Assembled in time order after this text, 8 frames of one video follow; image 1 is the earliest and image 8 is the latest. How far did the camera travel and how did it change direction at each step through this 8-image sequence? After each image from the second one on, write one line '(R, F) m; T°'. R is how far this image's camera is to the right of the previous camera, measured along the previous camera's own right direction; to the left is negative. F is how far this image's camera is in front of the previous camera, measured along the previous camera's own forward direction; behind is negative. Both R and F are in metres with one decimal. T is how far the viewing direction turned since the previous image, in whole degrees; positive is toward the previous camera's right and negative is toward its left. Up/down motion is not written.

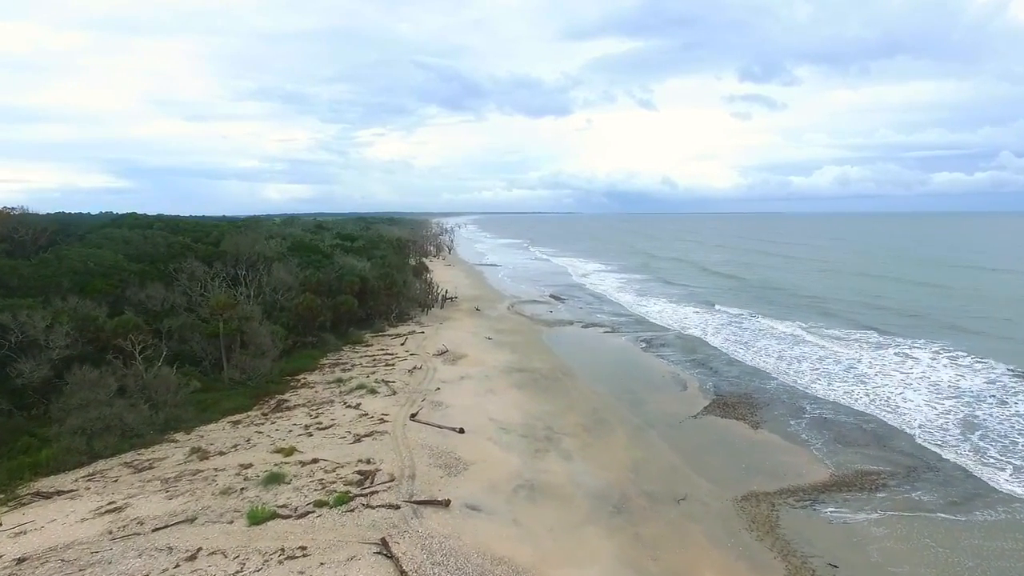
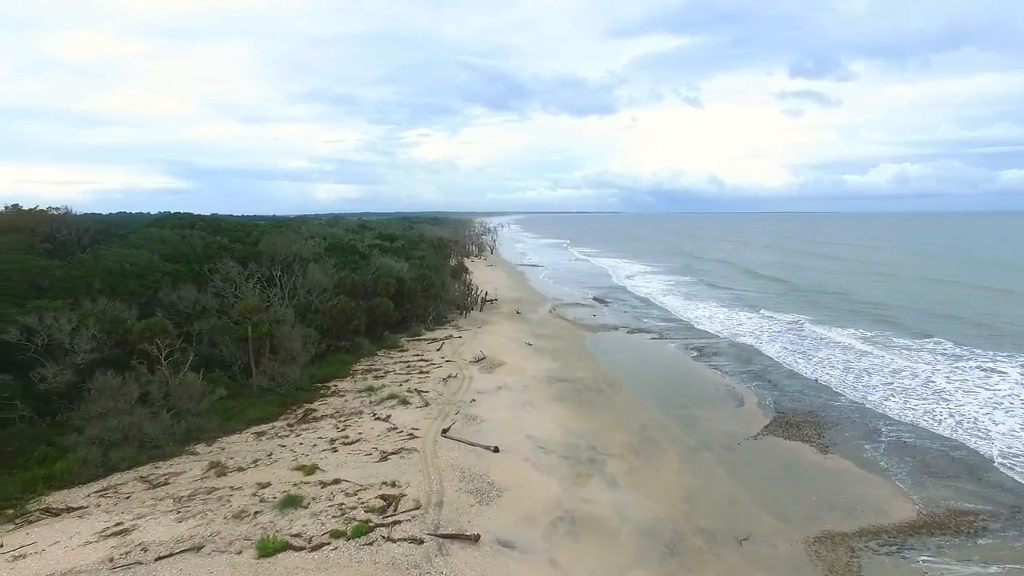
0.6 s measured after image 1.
(+0.1, +1.2) m; -4°
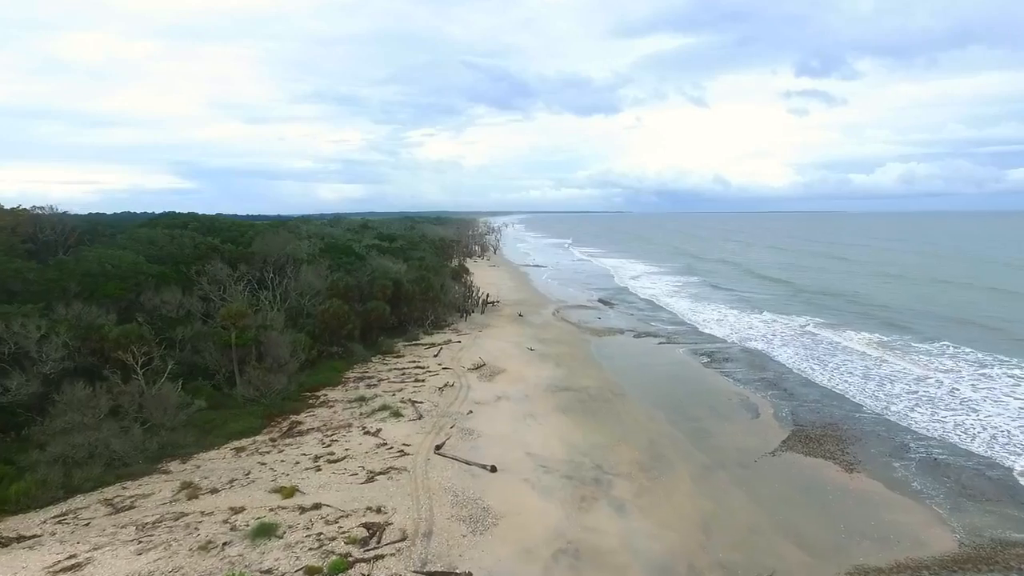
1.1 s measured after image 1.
(+0.1, +1.0) m; 0°
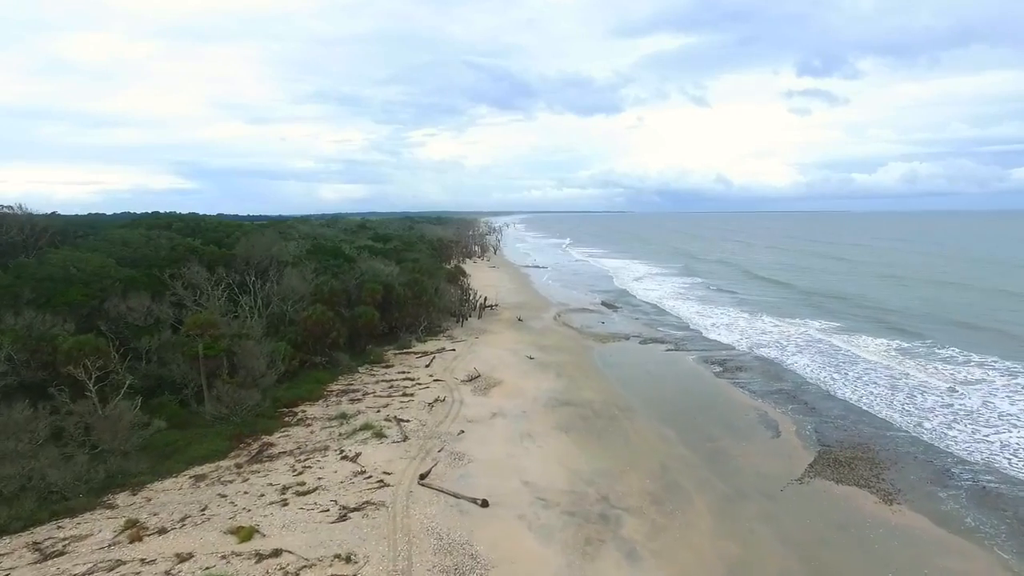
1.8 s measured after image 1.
(+0.1, +1.5) m; 0°
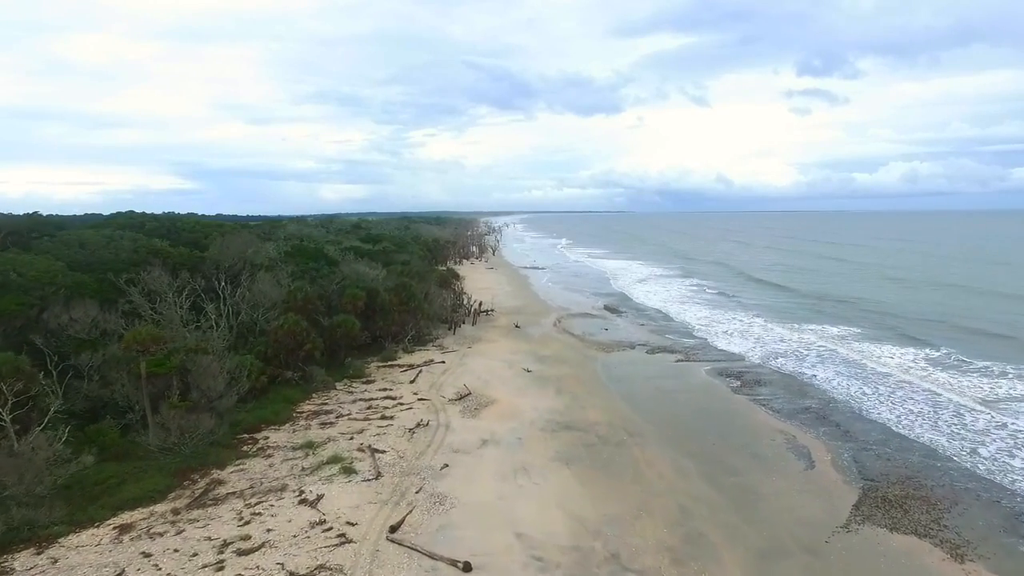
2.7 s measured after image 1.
(+0.2, +1.9) m; 0°
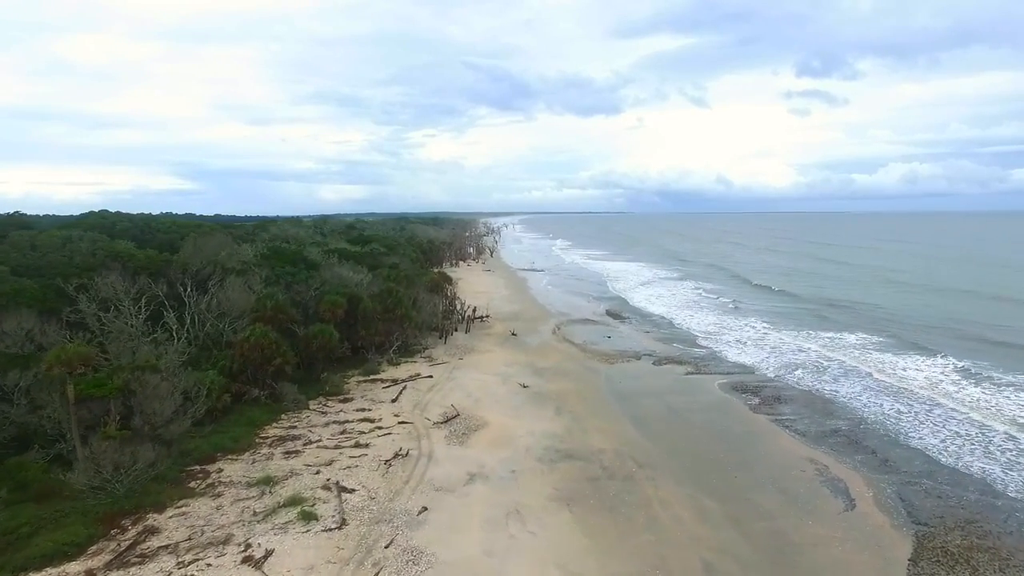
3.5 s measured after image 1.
(+0.1, +1.8) m; 0°
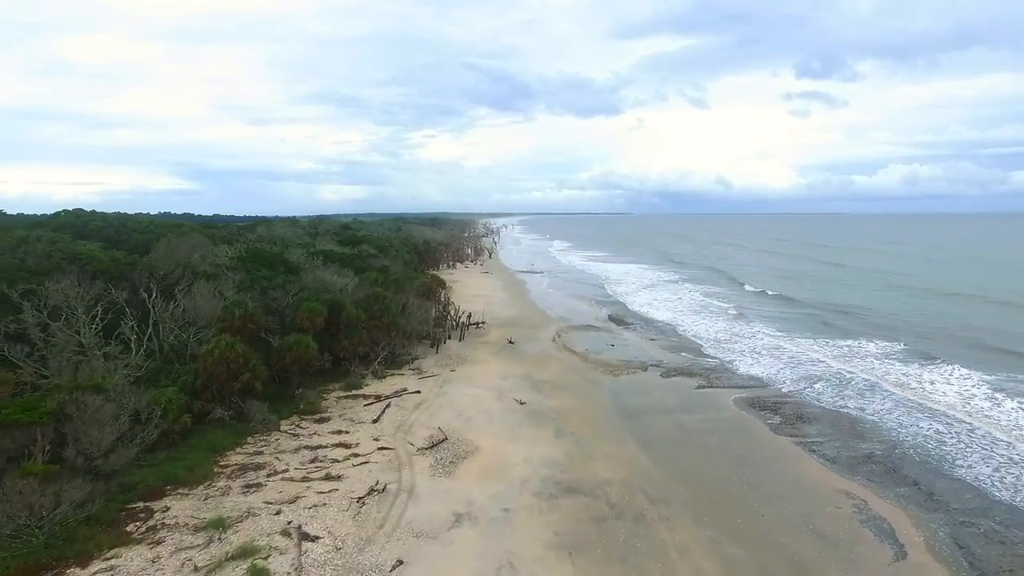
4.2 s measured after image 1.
(+0.1, +1.6) m; 0°
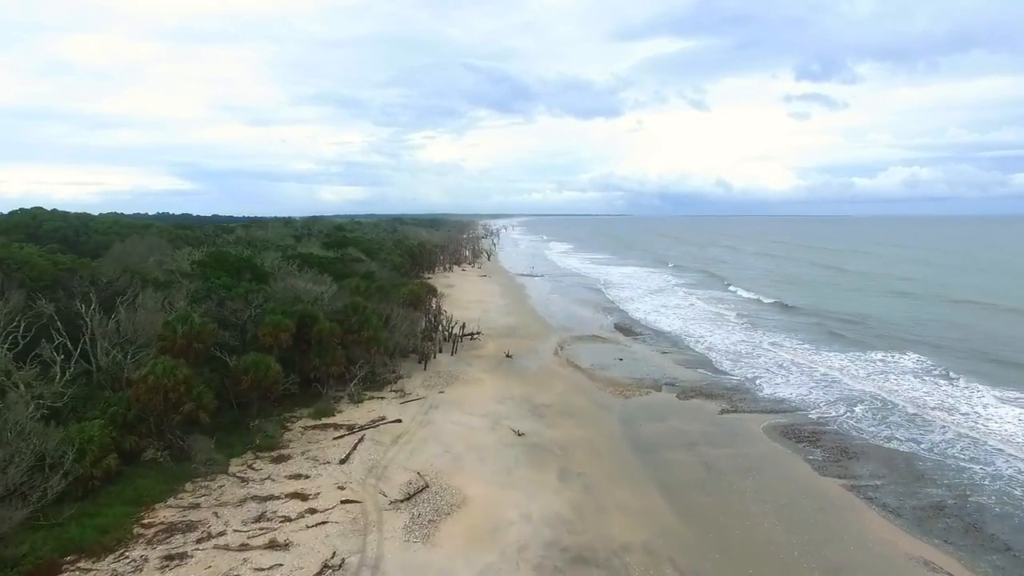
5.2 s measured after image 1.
(+0.1, +2.2) m; 0°
